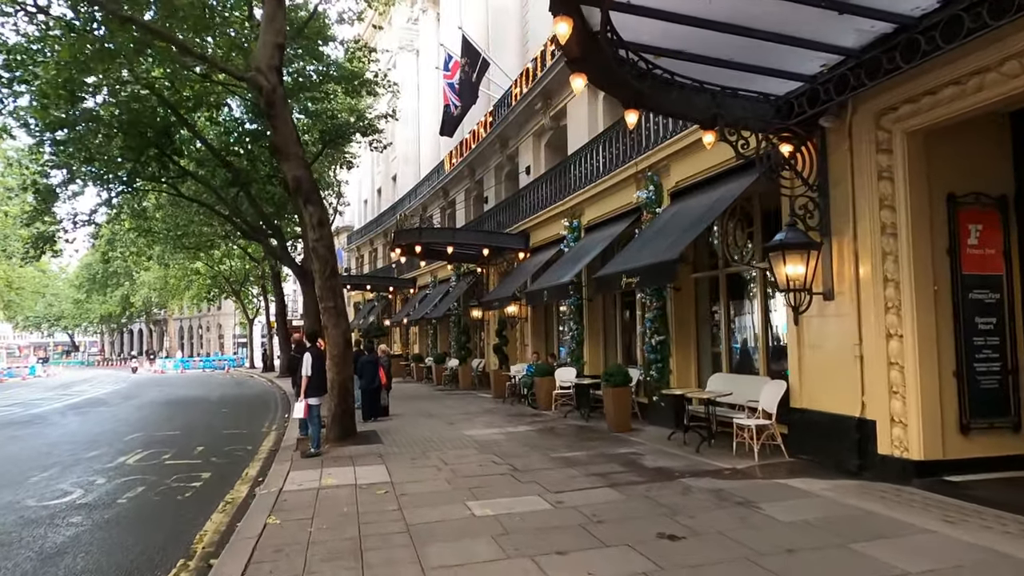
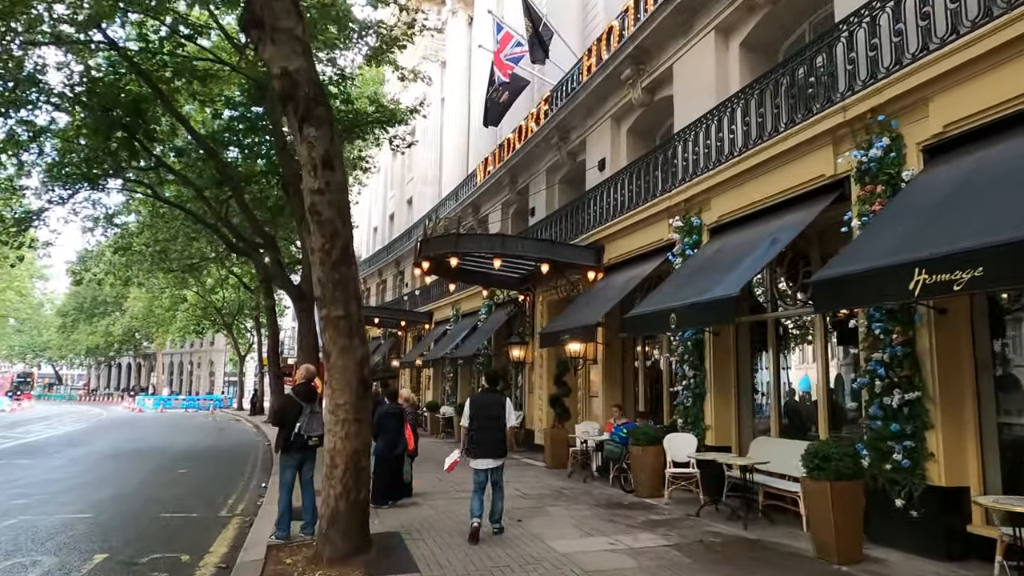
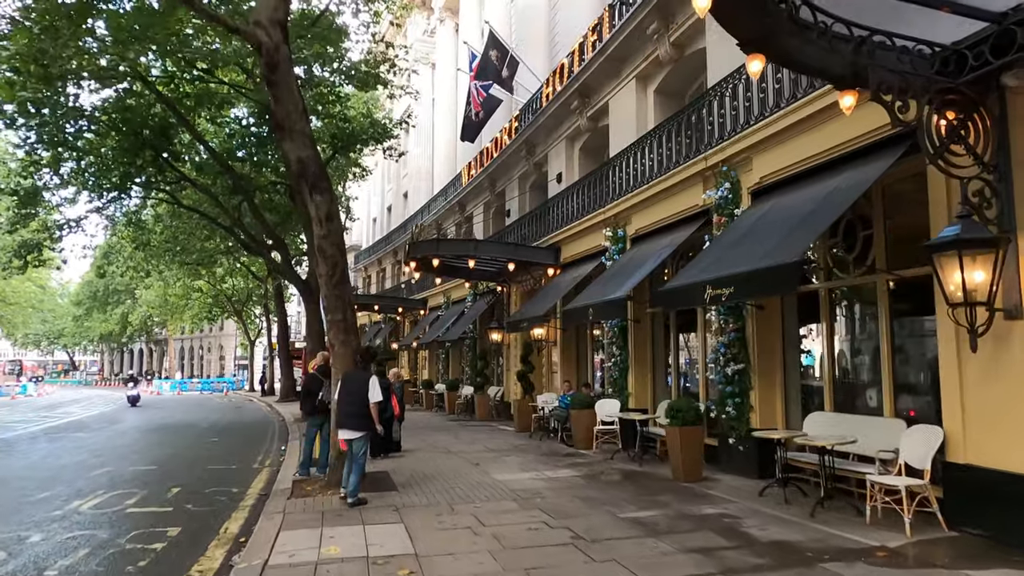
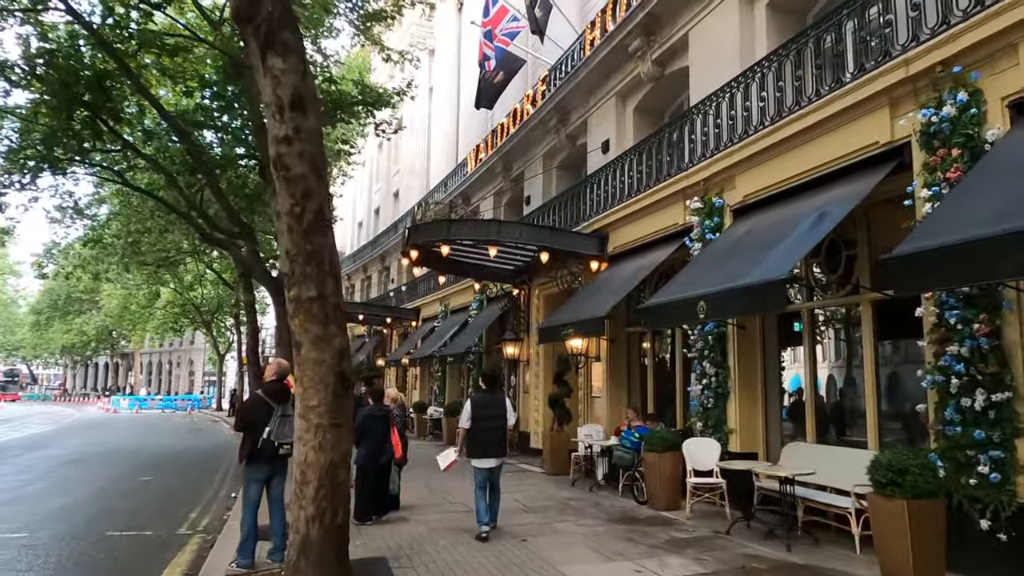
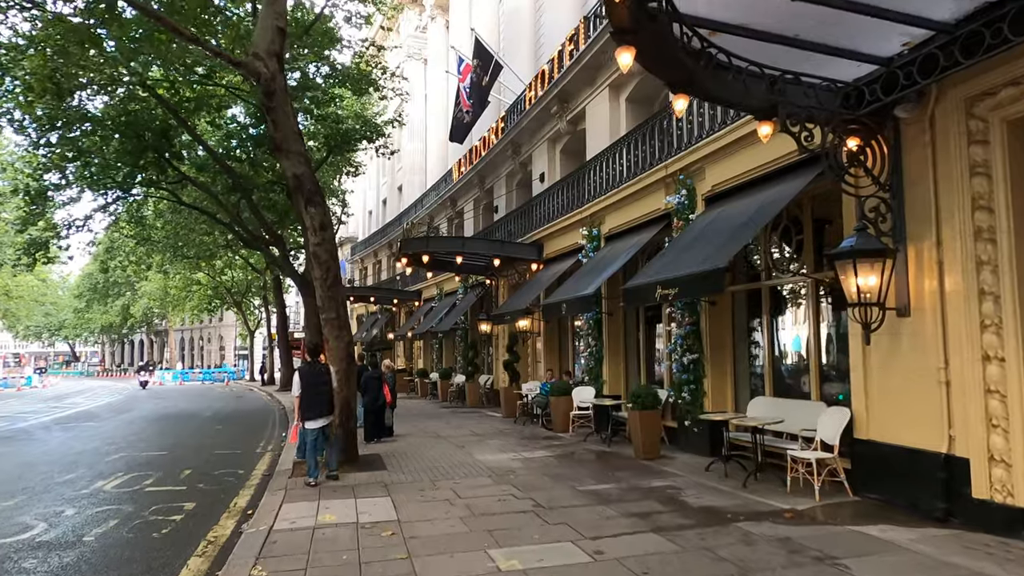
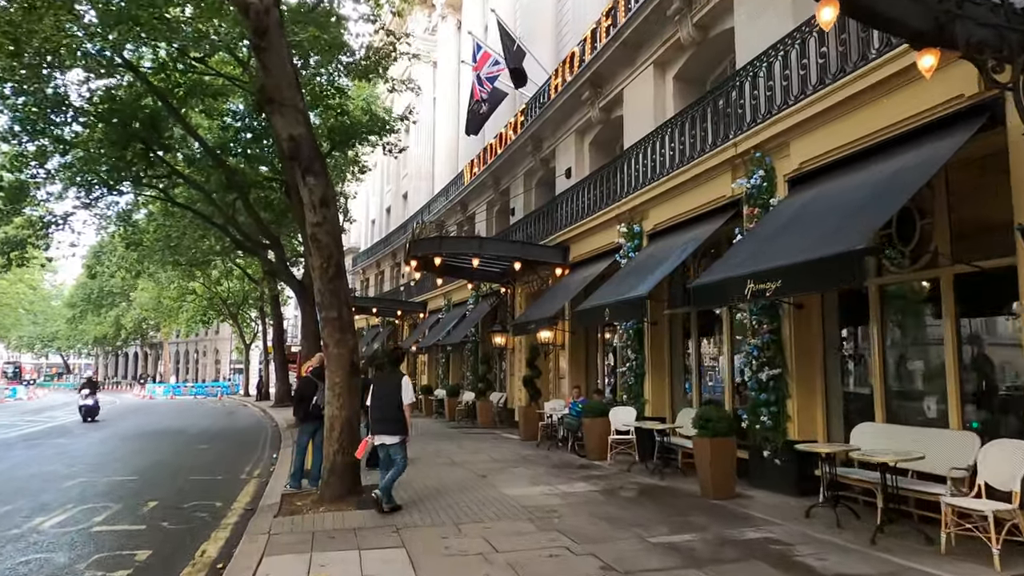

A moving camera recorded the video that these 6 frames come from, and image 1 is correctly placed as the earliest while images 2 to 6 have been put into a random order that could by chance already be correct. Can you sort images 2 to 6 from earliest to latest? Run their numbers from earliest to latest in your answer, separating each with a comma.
5, 3, 6, 2, 4
